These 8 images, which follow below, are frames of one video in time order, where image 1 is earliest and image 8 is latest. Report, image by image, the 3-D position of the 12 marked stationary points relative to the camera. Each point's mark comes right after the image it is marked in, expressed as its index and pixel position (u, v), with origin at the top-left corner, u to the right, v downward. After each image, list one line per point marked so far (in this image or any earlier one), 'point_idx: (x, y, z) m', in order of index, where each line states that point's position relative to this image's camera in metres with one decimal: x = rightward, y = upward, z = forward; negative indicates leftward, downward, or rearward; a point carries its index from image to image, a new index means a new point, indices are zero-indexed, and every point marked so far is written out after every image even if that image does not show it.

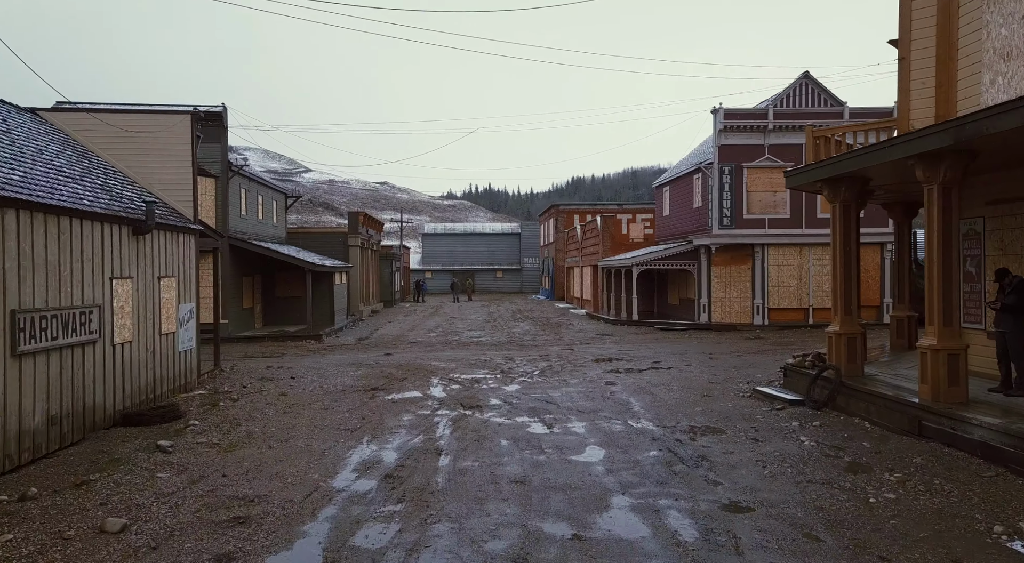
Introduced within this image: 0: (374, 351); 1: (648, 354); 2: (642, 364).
0: (-3.8, -2.0, +19.2) m
1: (+3.4, -1.9, +17.6) m
2: (+3.0, -1.9, +15.8) m
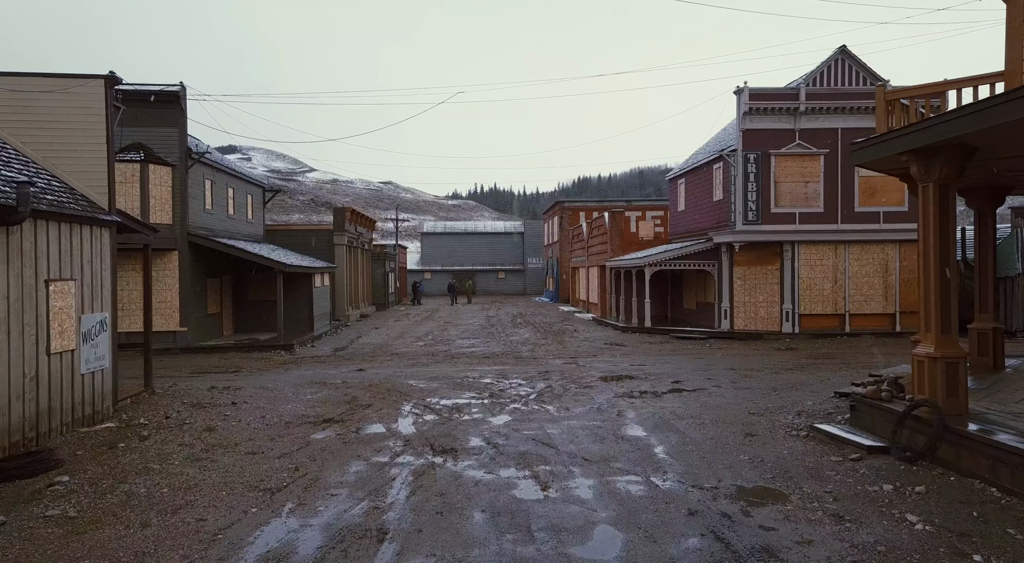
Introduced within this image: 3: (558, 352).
0: (-3.9, -2.0, +16.6) m
1: (+3.3, -2.0, +14.9) m
2: (+2.8, -2.0, +13.1) m
3: (+1.3, -1.9, +18.7) m
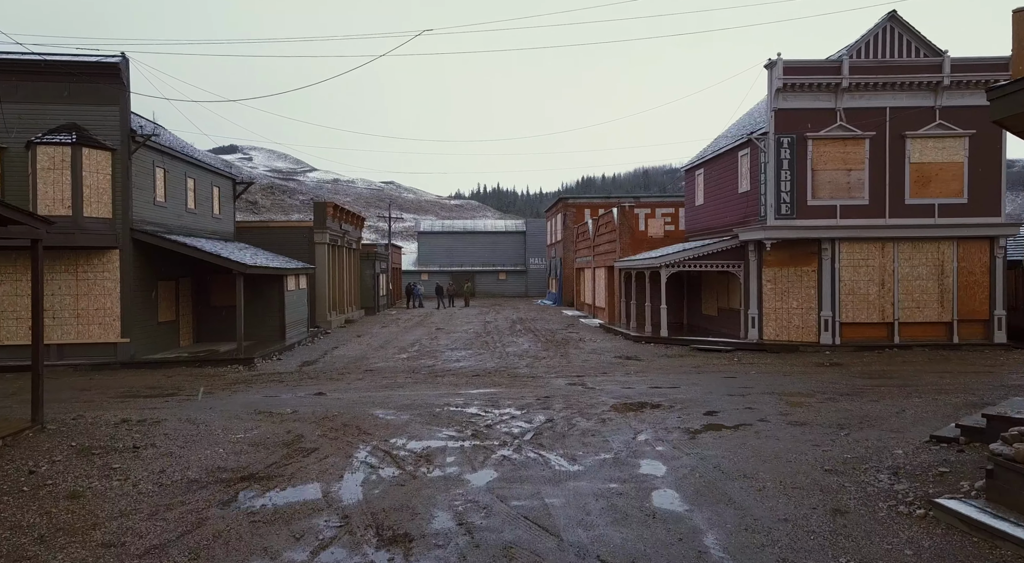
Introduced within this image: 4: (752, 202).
0: (-4.0, -2.1, +13.8) m
1: (+3.1, -2.0, +12.1) m
2: (+2.7, -2.1, +10.3) m
3: (+1.1, -2.0, +15.8) m
4: (+6.7, +2.2, +19.5) m
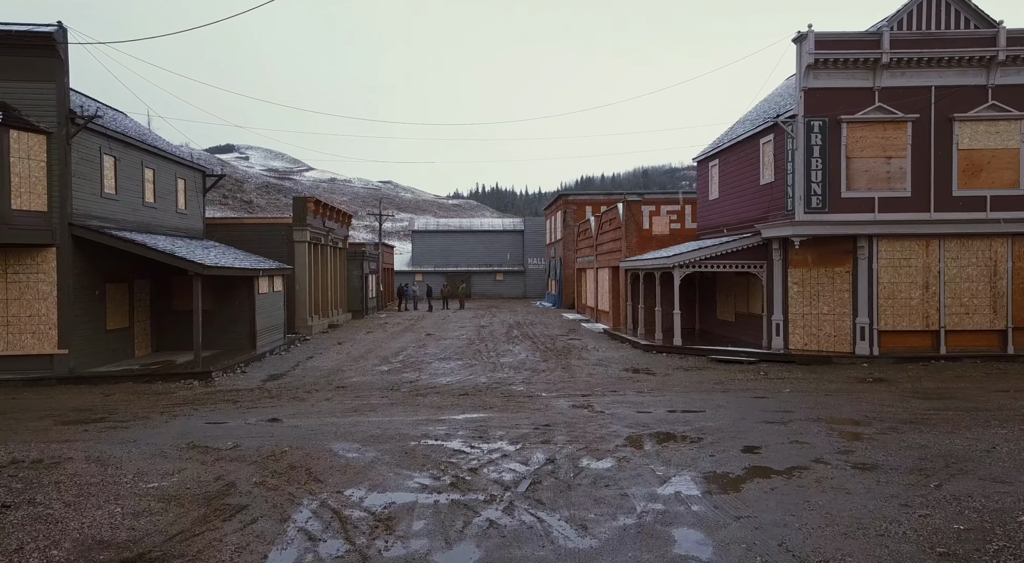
0: (-4.2, -2.2, +11.7) m
1: (+3.0, -2.1, +9.9) m
2: (+2.6, -2.1, +8.1) m
3: (+1.0, -2.1, +13.7) m
4: (+6.6, +2.2, +17.3) m
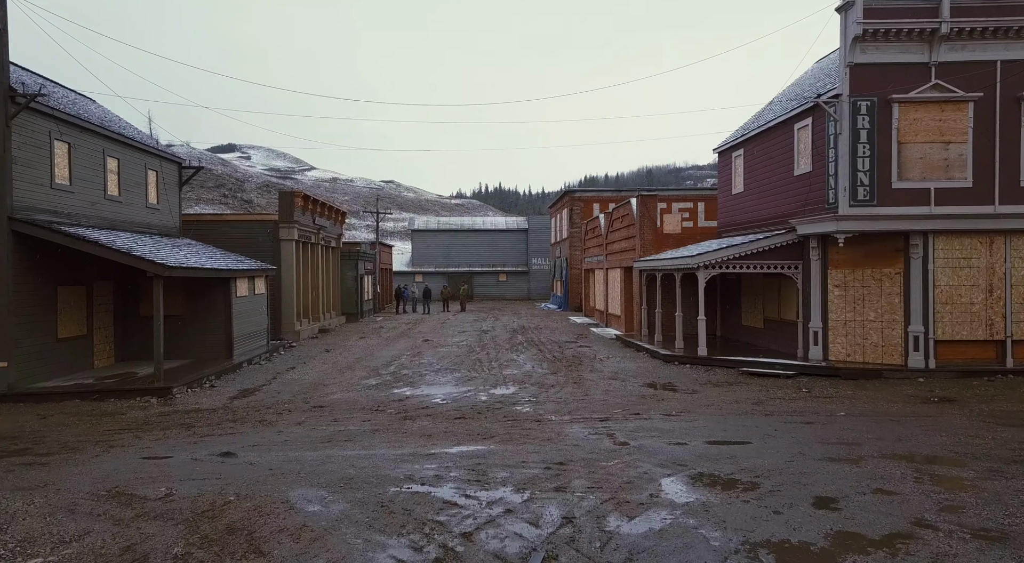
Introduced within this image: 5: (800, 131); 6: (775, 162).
0: (-4.1, -2.2, +9.7) m
1: (+3.1, -2.1, +8.0) m
2: (+2.7, -2.2, +6.2) m
3: (+1.1, -2.1, +11.8) m
4: (+6.7, +2.1, +15.4) m
5: (+6.6, +3.5, +15.9) m
6: (+6.6, +3.0, +17.4) m
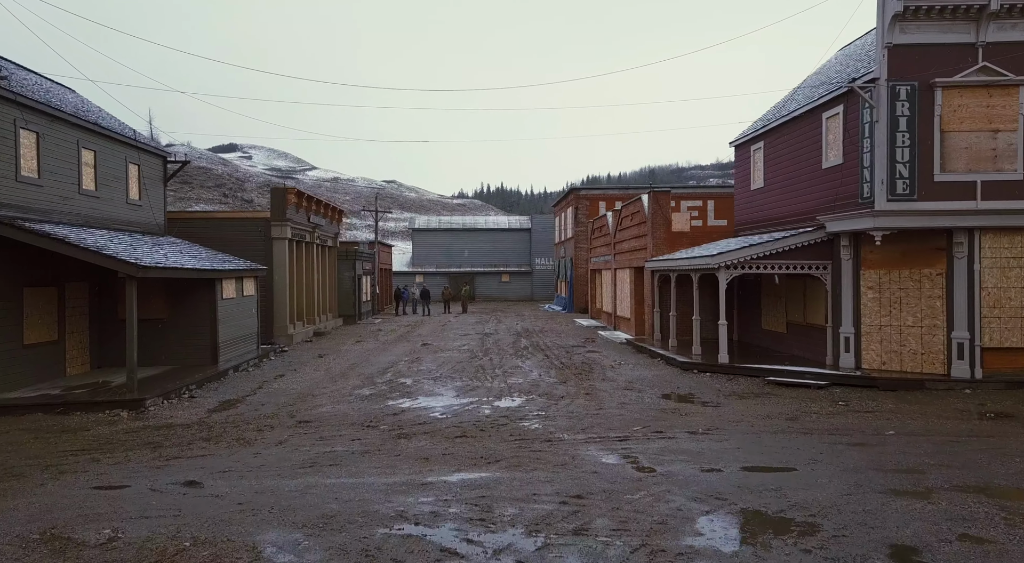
0: (-4.0, -2.2, +8.5) m
1: (+3.2, -2.2, +6.8) m
2: (+2.7, -2.2, +5.0) m
3: (+1.2, -2.2, +10.5) m
4: (+6.8, +2.1, +14.1) m
5: (+6.7, +3.4, +14.7) m
6: (+6.7, +3.0, +16.2) m
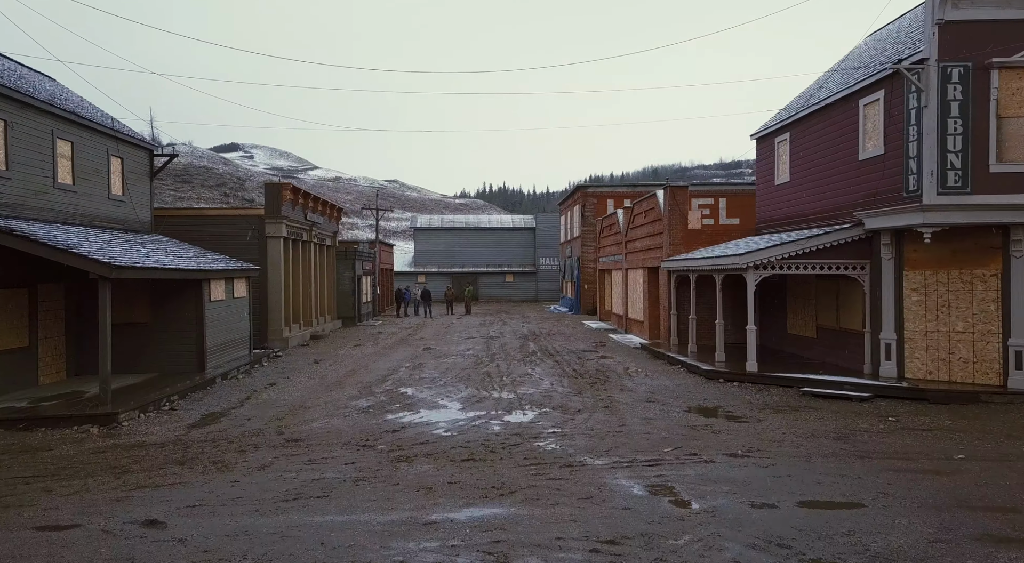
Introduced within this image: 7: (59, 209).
0: (-3.8, -2.3, +7.4) m
1: (+3.4, -2.2, +5.6) m
2: (+2.9, -2.2, +3.8) m
3: (+1.4, -2.2, +9.4) m
4: (+7.0, +2.1, +12.9) m
5: (+6.9, +3.4, +13.5) m
6: (+6.9, +2.9, +14.9) m
7: (-9.4, +1.5, +14.4) m
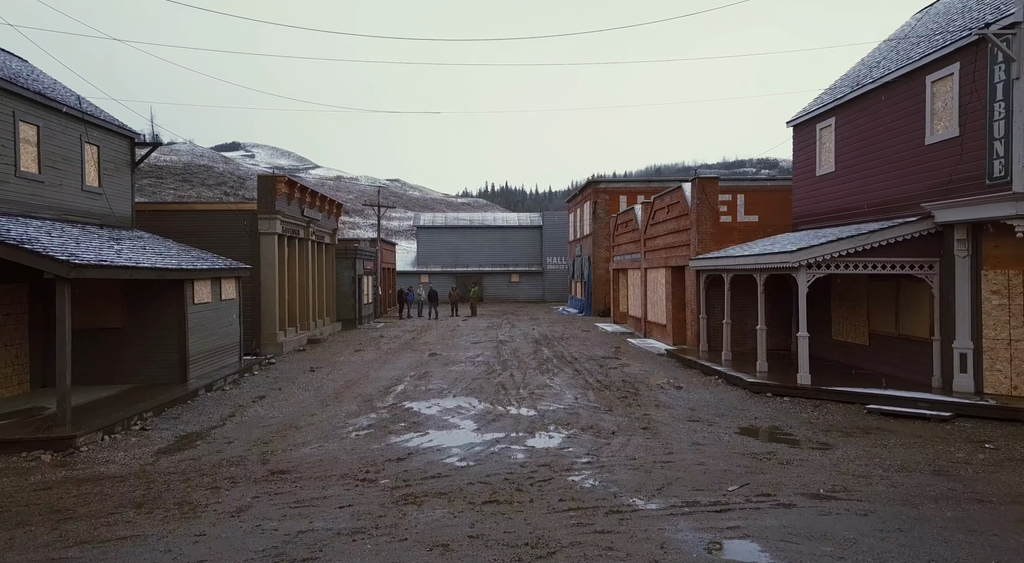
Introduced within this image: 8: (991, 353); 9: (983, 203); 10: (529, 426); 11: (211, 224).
0: (-3.5, -2.3, +5.8) m
1: (+3.7, -2.2, +3.9) m
2: (+3.2, -2.2, +2.1) m
3: (+1.7, -2.2, +7.7) m
4: (+7.4, +2.1, +11.3) m
5: (+7.3, +3.4, +11.9) m
6: (+7.3, +2.9, +13.3) m
7: (-9.1, +1.5, +12.8) m
8: (+7.6, -1.1, +10.9) m
9: (+7.1, +1.2, +10.5) m
10: (+0.3, -2.2, +10.5) m
11: (-8.2, +1.6, +19.1) m
